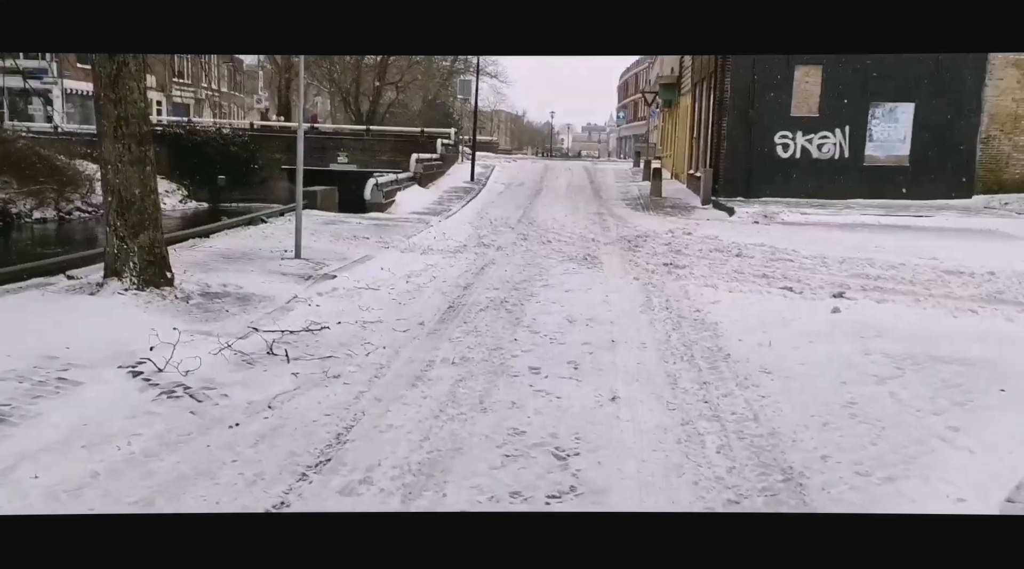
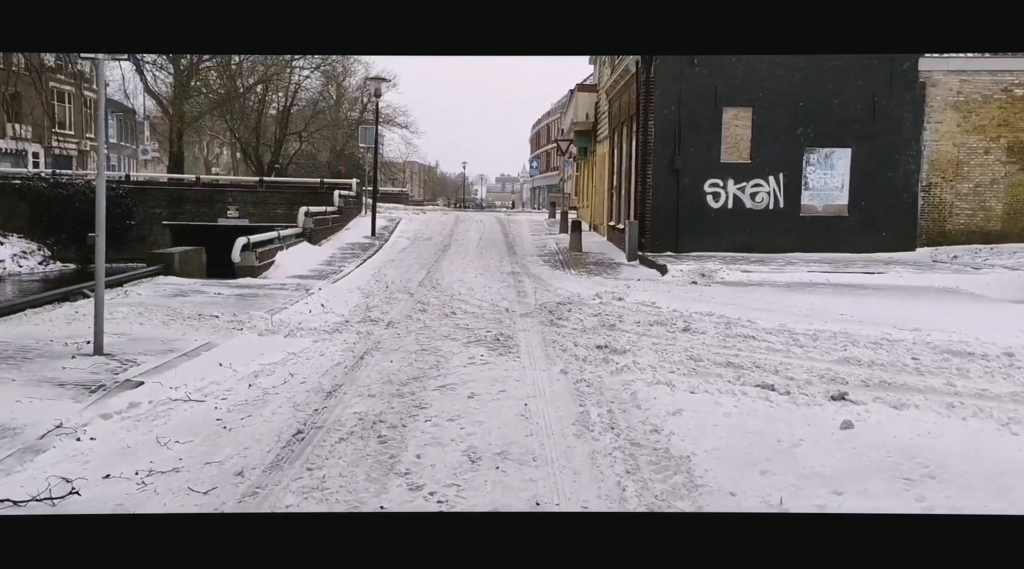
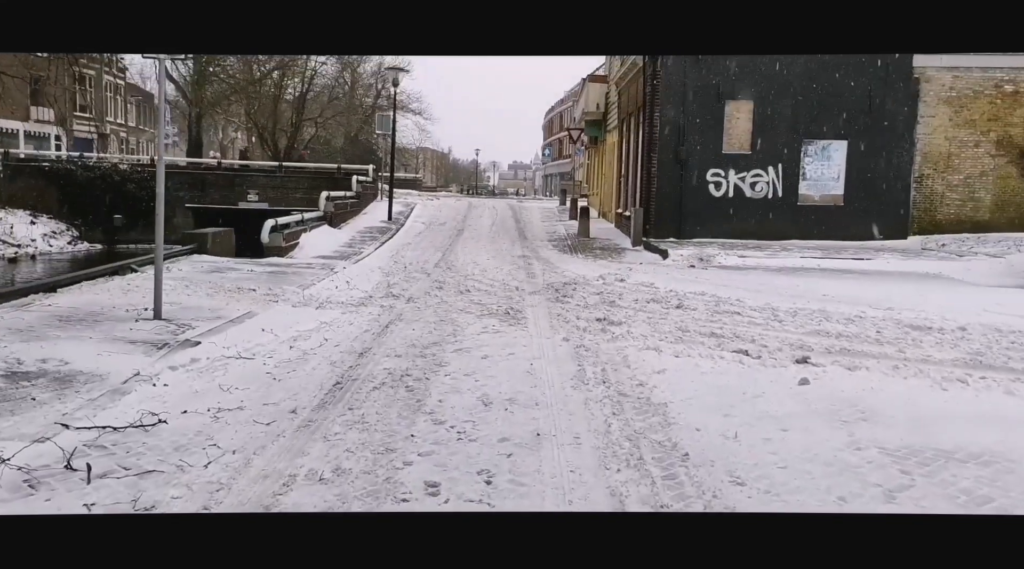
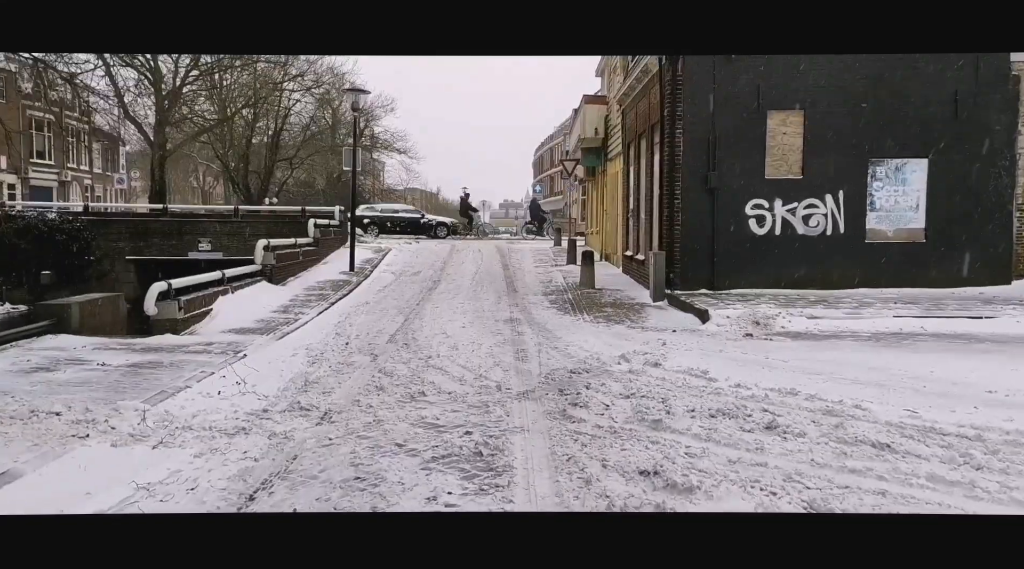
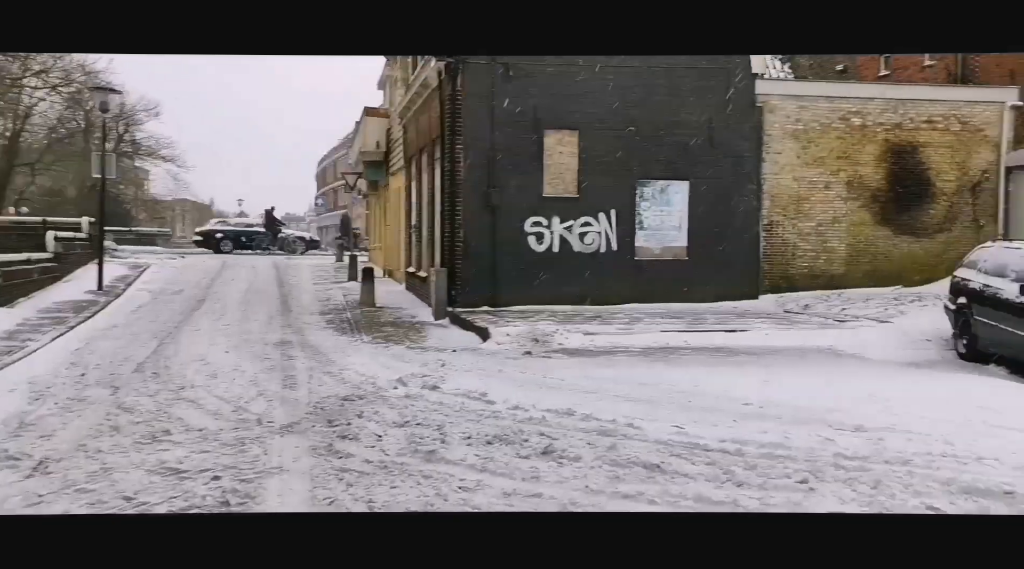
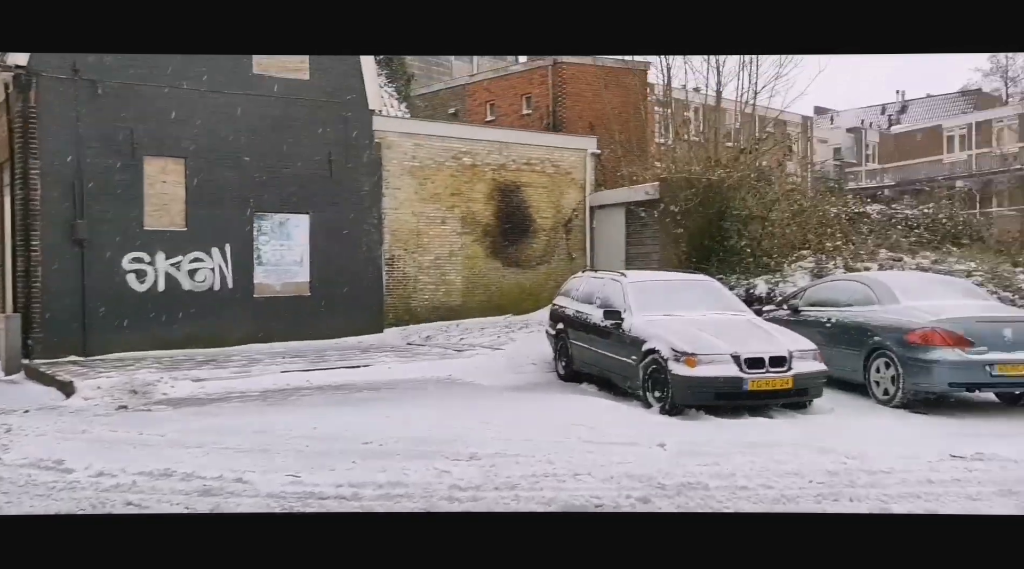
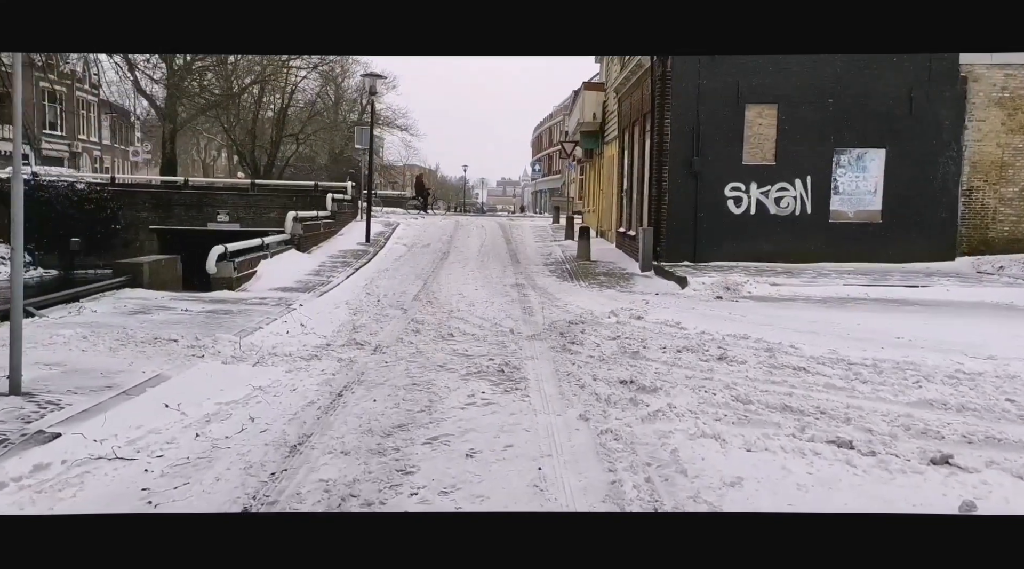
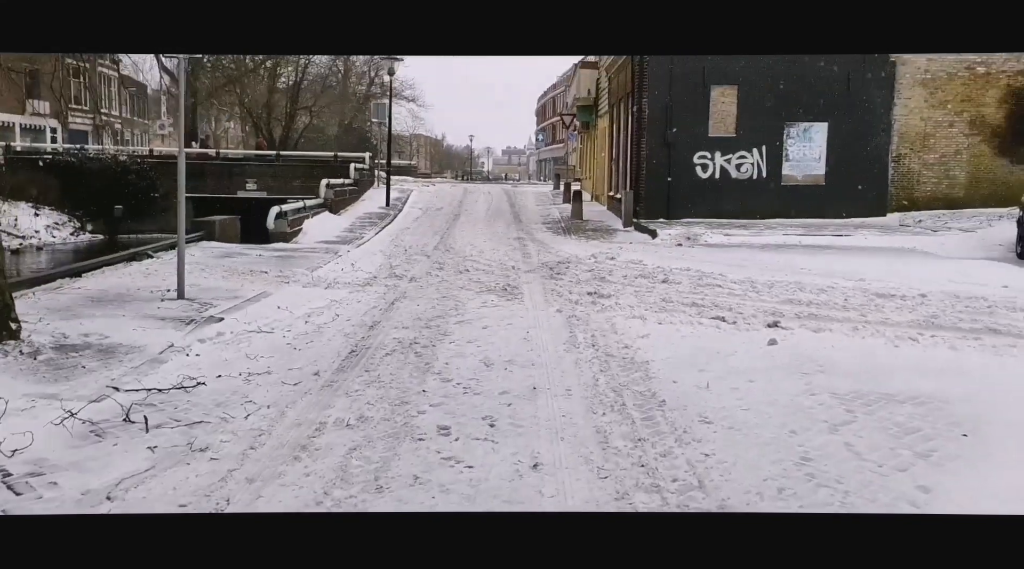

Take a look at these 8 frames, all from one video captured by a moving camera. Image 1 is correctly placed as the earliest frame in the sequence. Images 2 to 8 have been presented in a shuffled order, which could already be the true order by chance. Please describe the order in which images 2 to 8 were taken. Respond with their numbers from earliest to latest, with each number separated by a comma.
8, 3, 2, 7, 4, 5, 6
